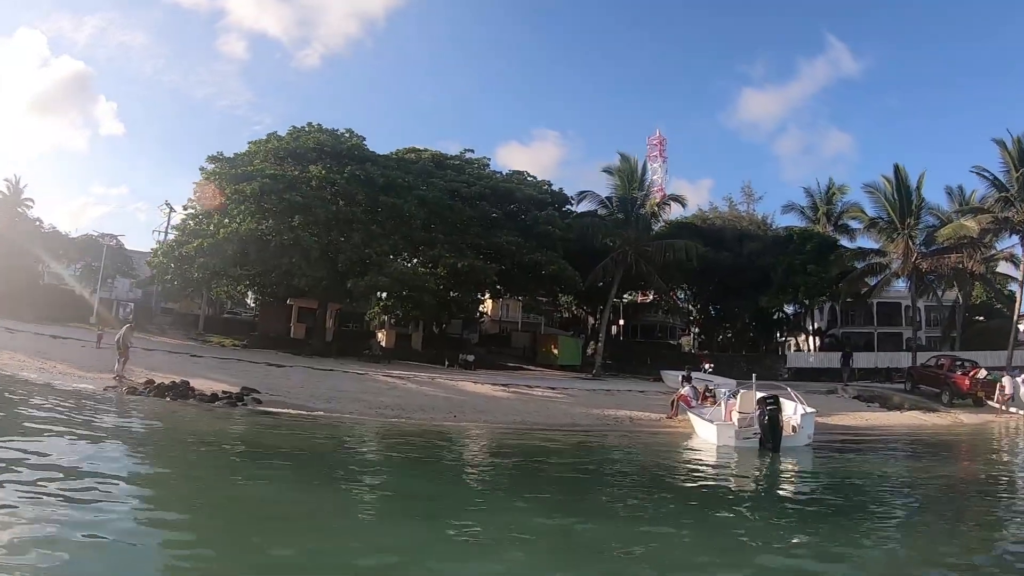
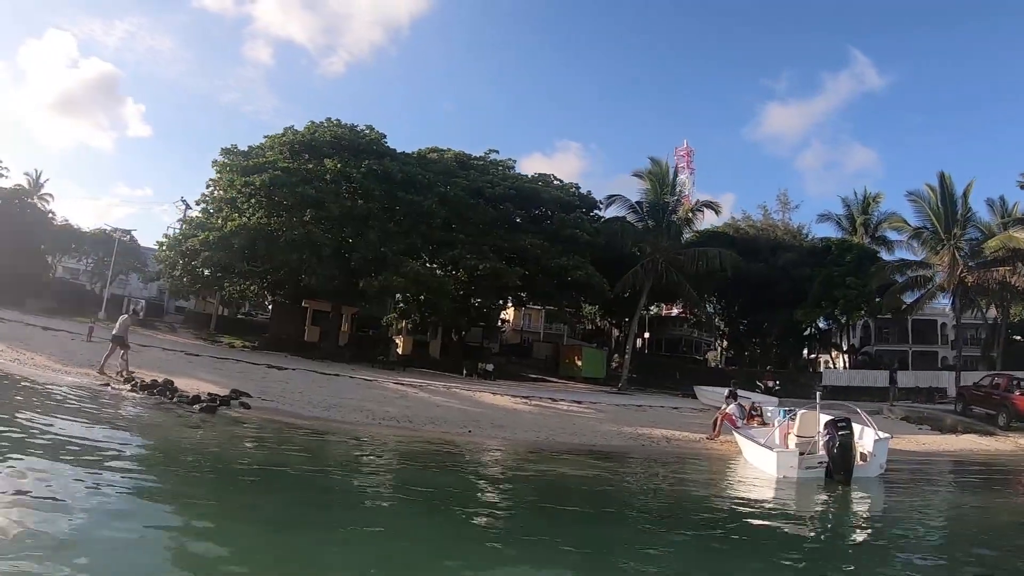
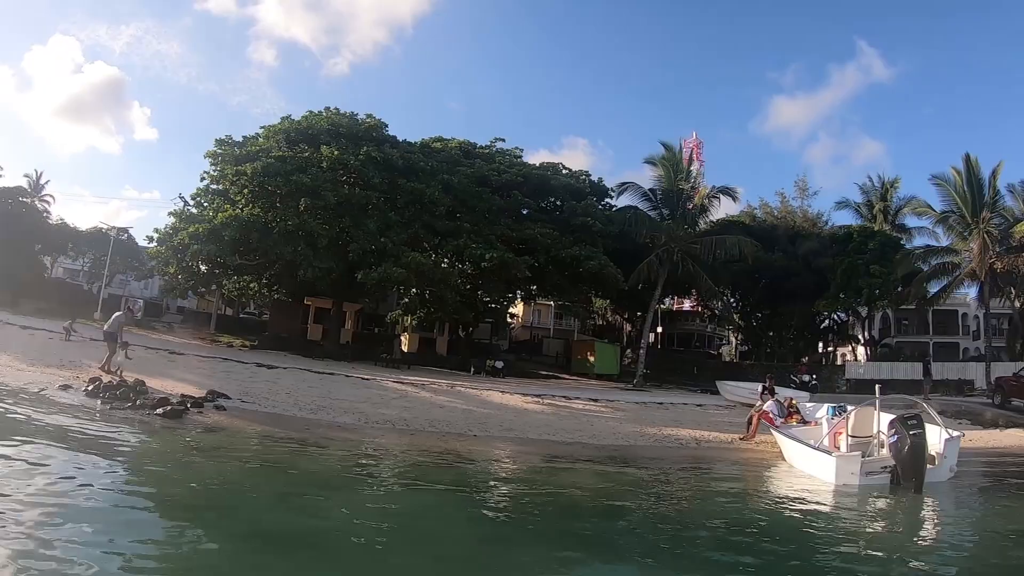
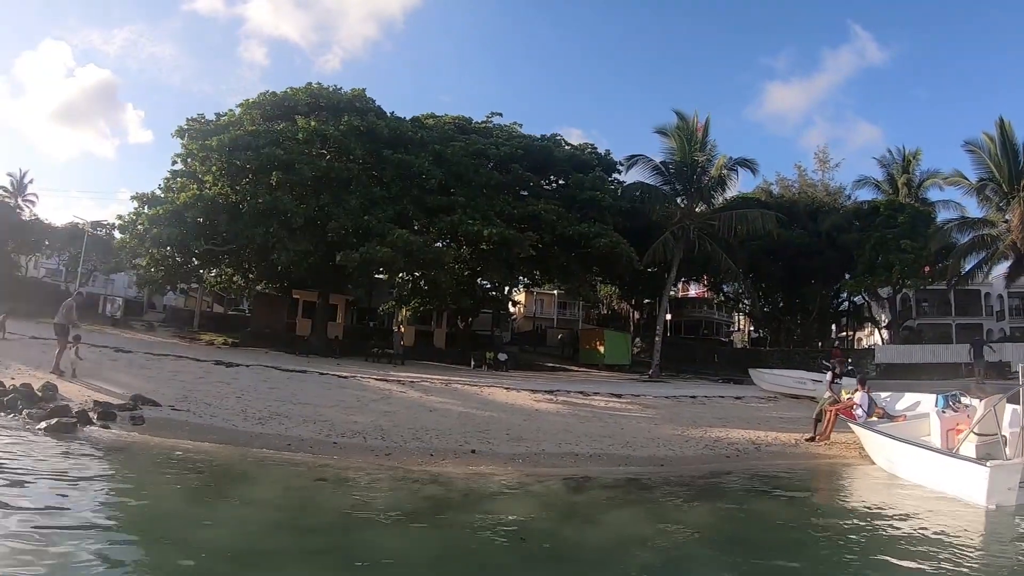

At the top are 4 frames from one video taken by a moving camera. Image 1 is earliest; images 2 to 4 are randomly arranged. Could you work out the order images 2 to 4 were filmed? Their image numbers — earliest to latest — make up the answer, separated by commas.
2, 3, 4
